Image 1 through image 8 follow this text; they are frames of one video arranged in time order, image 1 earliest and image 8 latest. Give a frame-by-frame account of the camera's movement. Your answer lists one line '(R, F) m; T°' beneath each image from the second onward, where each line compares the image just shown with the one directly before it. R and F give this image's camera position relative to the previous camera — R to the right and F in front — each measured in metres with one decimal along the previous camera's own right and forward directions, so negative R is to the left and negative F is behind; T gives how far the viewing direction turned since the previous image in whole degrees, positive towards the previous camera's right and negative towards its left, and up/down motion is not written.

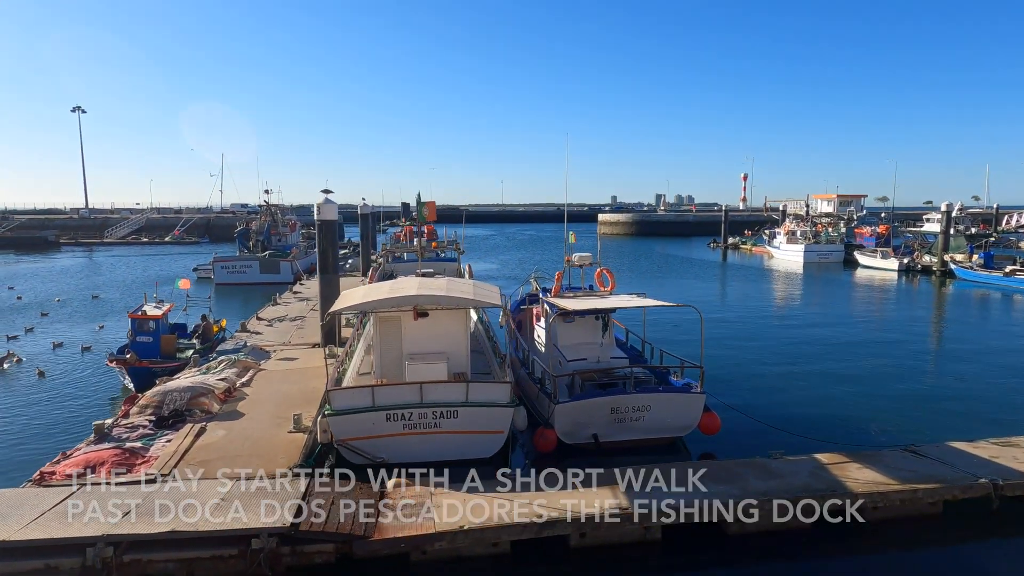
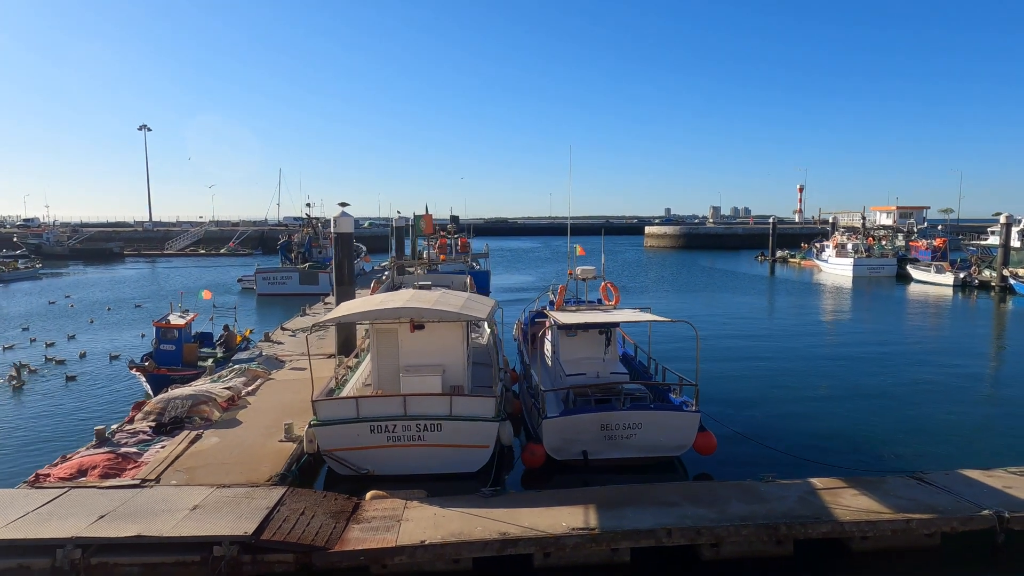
(+0.8, +0.1) m; -4°
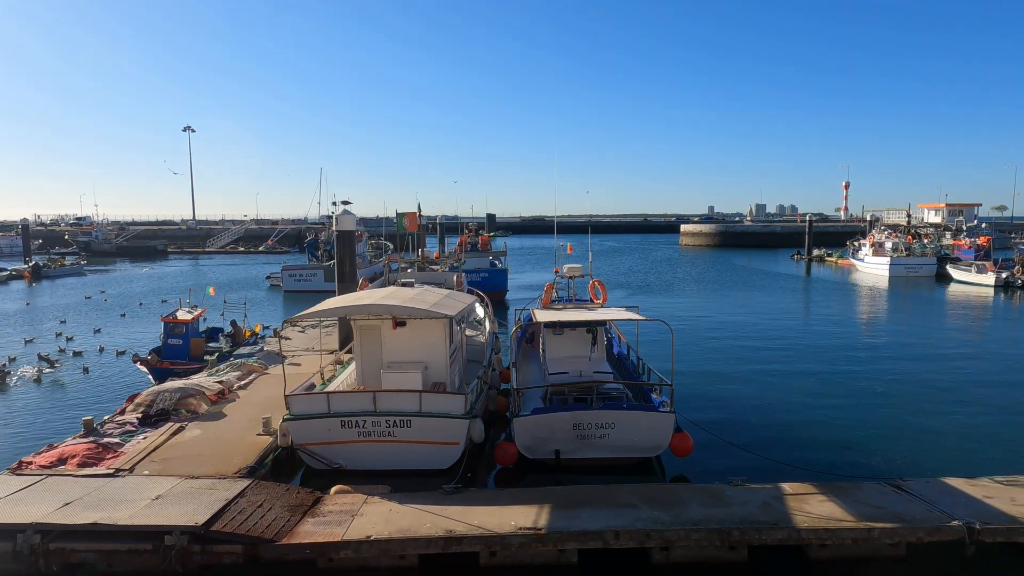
(+0.9, 0.0) m; -3°
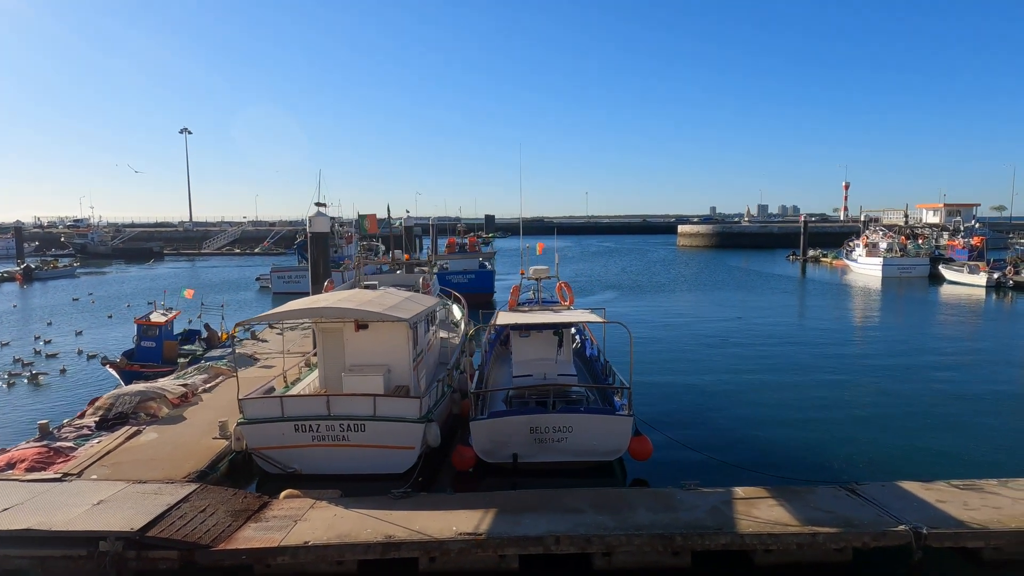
(+0.6, +0.1) m; 0°
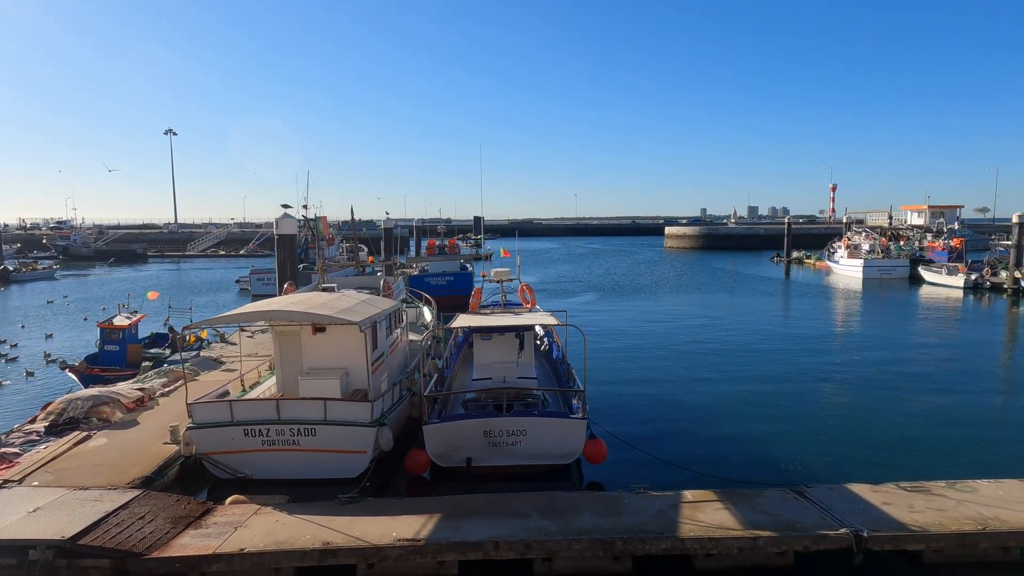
(+0.5, +0.1) m; +1°
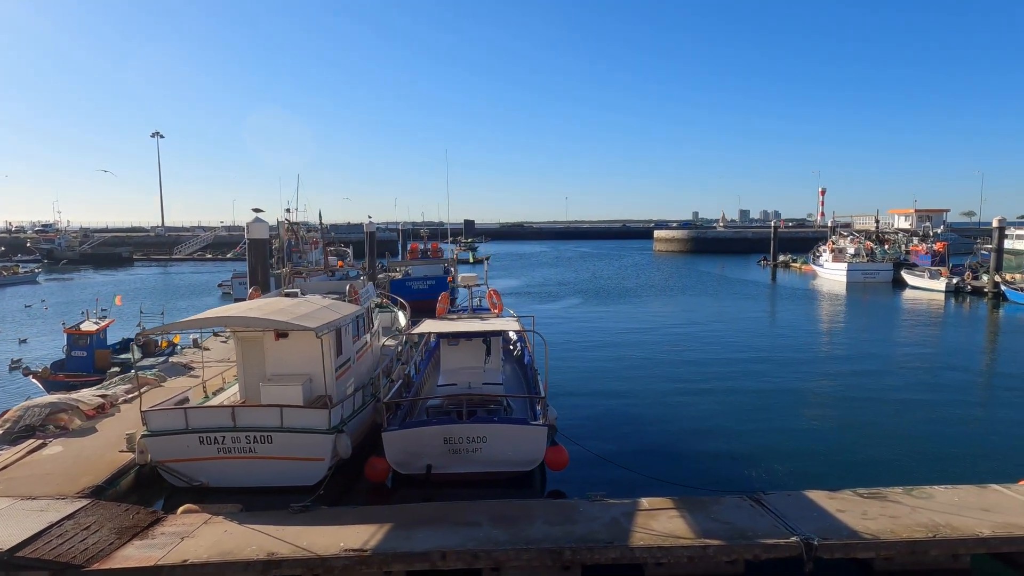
(+0.4, +0.1) m; +1°
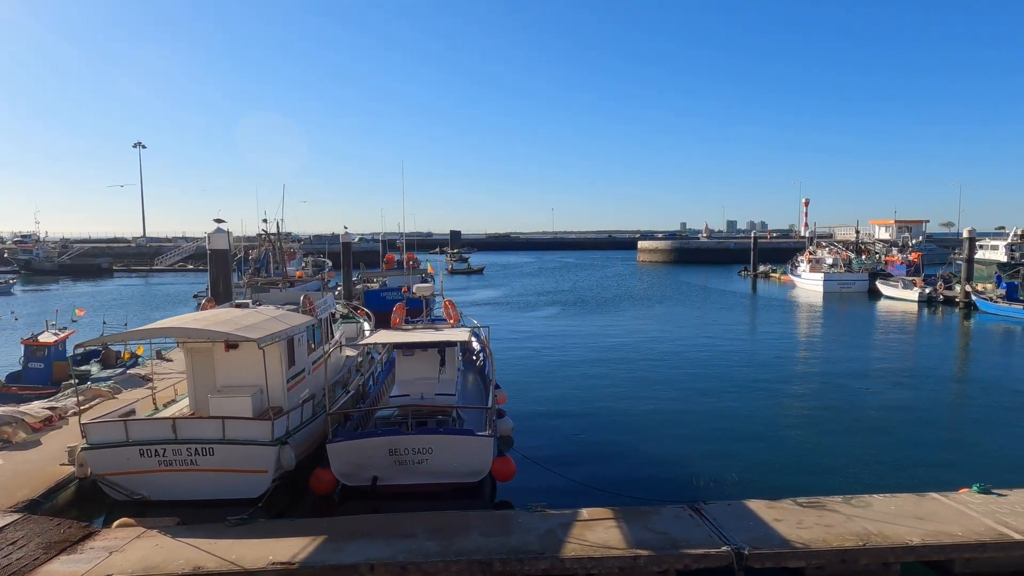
(+0.5, 0.0) m; +1°
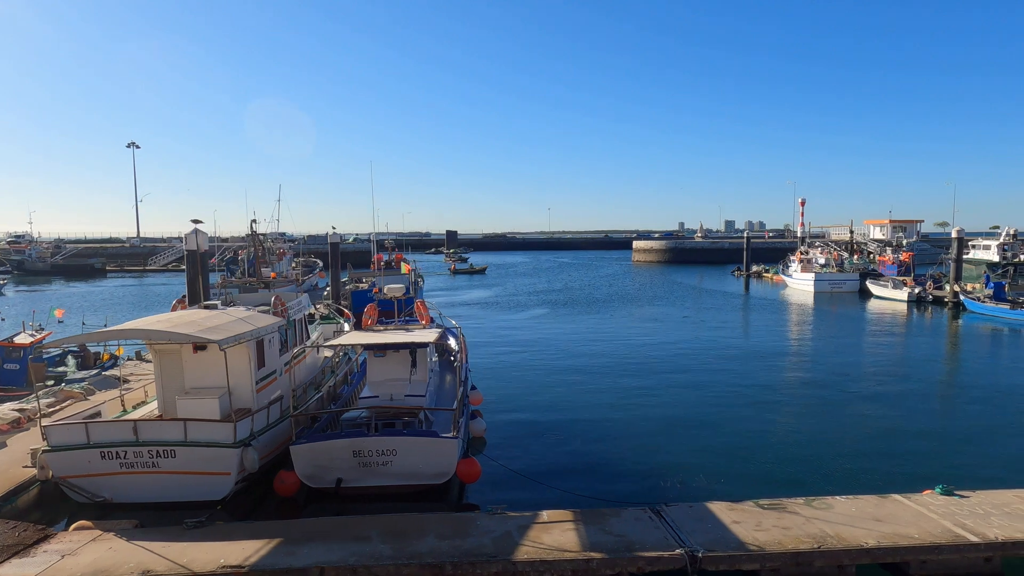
(+0.4, 0.0) m; 0°
